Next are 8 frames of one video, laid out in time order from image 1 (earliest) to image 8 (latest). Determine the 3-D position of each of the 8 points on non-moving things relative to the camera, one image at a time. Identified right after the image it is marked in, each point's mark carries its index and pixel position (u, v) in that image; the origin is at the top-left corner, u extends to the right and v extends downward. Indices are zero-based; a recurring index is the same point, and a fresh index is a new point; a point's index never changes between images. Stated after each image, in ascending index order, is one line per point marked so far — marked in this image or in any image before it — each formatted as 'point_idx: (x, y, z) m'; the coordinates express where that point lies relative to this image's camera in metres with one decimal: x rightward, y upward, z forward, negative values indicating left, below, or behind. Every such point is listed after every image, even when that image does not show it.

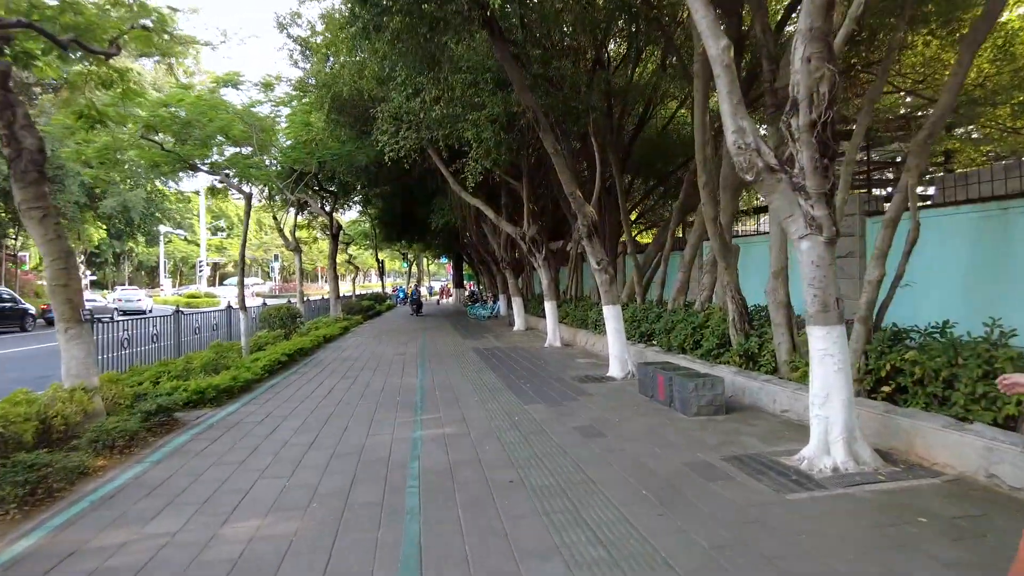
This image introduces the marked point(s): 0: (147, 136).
0: (-6.7, +2.8, +12.2) m
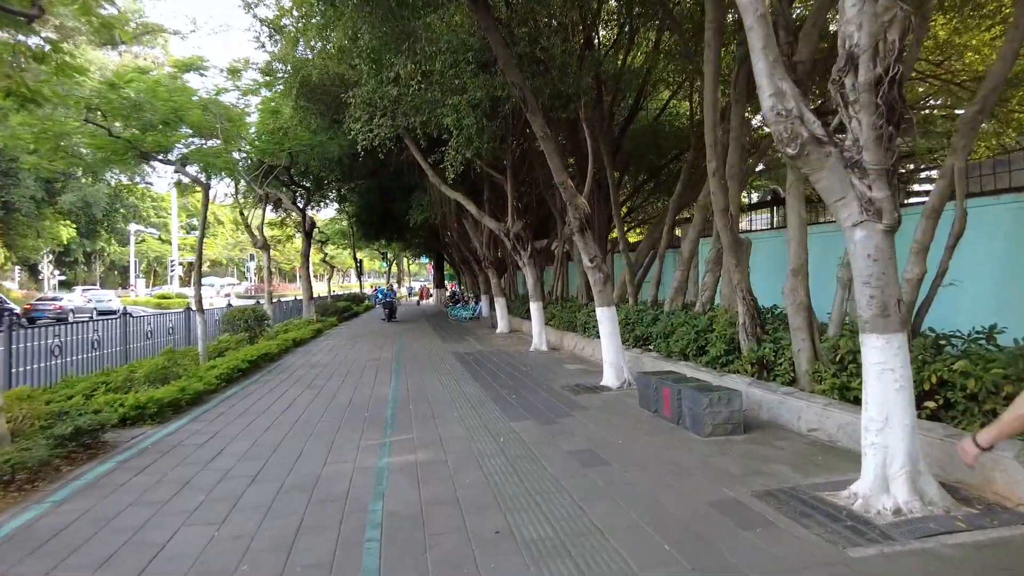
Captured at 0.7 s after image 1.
0: (-7.0, +2.8, +11.0) m
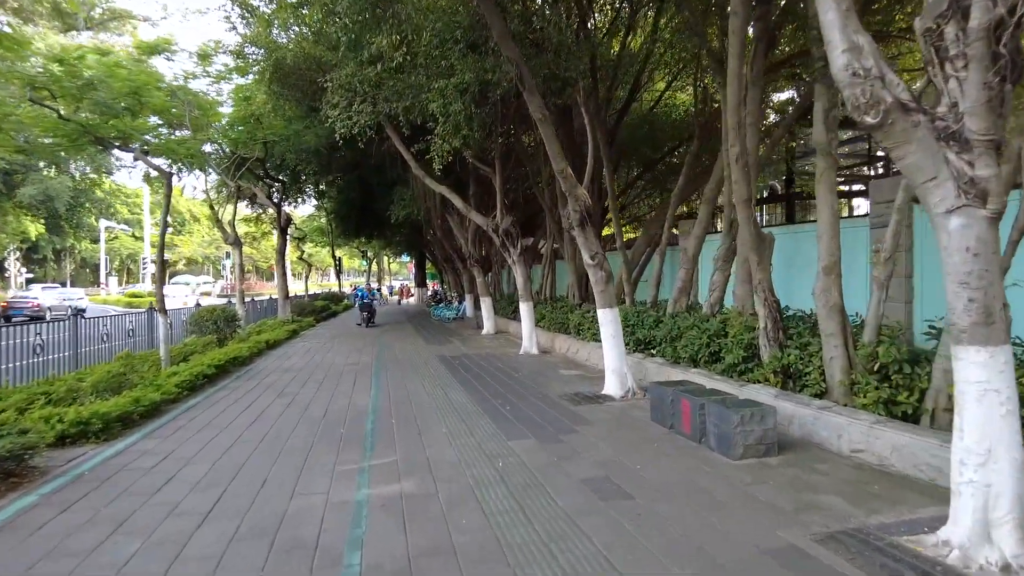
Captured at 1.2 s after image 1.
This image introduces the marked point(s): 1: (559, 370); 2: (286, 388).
0: (-7.1, +2.8, +10.0) m
1: (+0.7, -1.3, +10.4) m
2: (-3.3, -1.5, +9.6) m
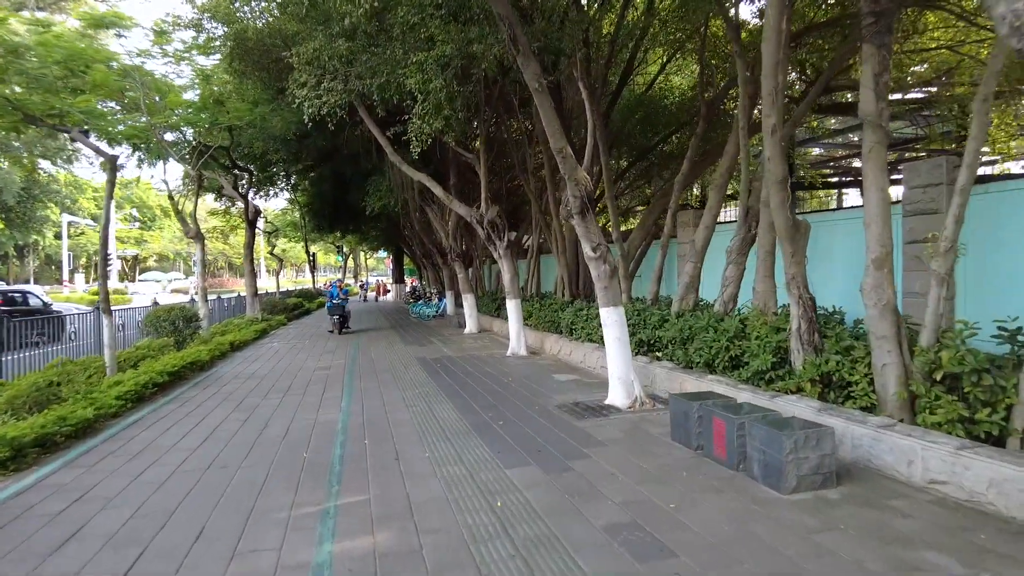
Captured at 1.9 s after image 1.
0: (-7.3, +2.9, +8.8) m
1: (+0.6, -1.2, +9.4) m
2: (-3.4, -1.4, +8.5) m
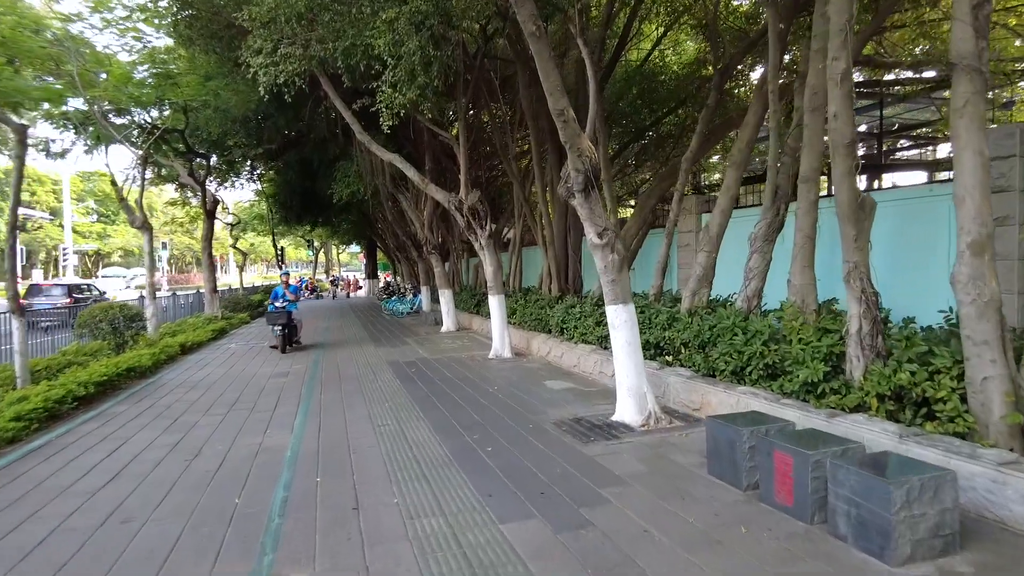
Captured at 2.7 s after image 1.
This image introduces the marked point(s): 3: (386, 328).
0: (-7.5, +2.9, +7.3) m
1: (+0.4, -1.2, +8.2) m
2: (-3.6, -1.4, +7.2) m
3: (-3.4, -1.1, +17.6) m
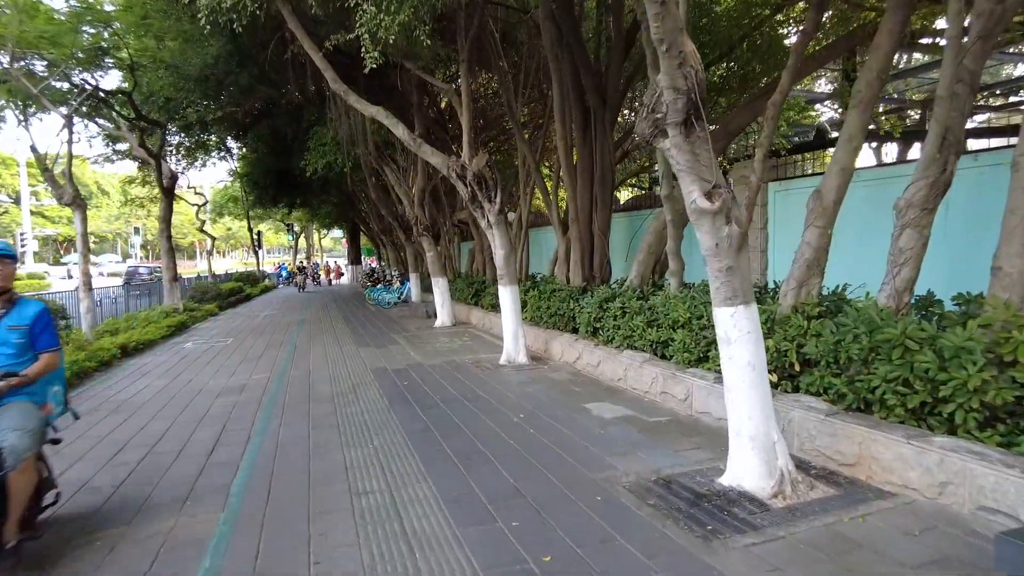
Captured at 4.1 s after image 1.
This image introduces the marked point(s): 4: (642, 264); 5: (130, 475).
0: (-7.2, +2.9, +4.9) m
1: (+0.6, -1.1, +6.1) m
2: (-3.3, -1.3, +5.0) m
3: (-3.3, -0.8, +15.4) m
4: (+1.7, +0.3, +8.7) m
5: (-2.7, -1.3, +4.6) m
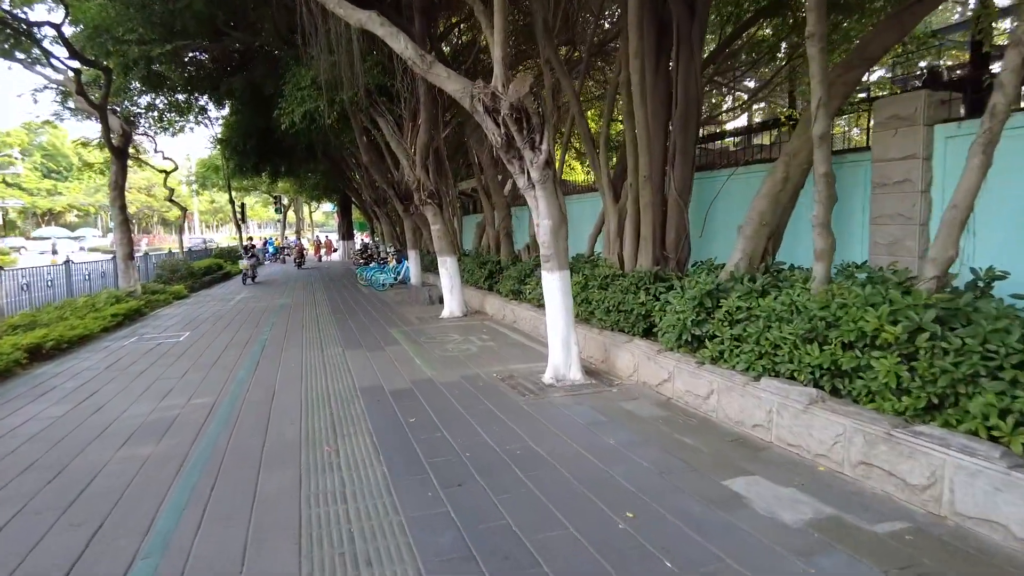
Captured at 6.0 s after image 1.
0: (-6.7, +3.0, +2.1) m
1: (+1.1, -1.0, +3.6) m
2: (-2.8, -1.3, +2.4) m
3: (-2.9, -0.4, +12.8) m
4: (+2.2, +0.4, +6.2) m
5: (-2.2, -1.3, +2.0) m
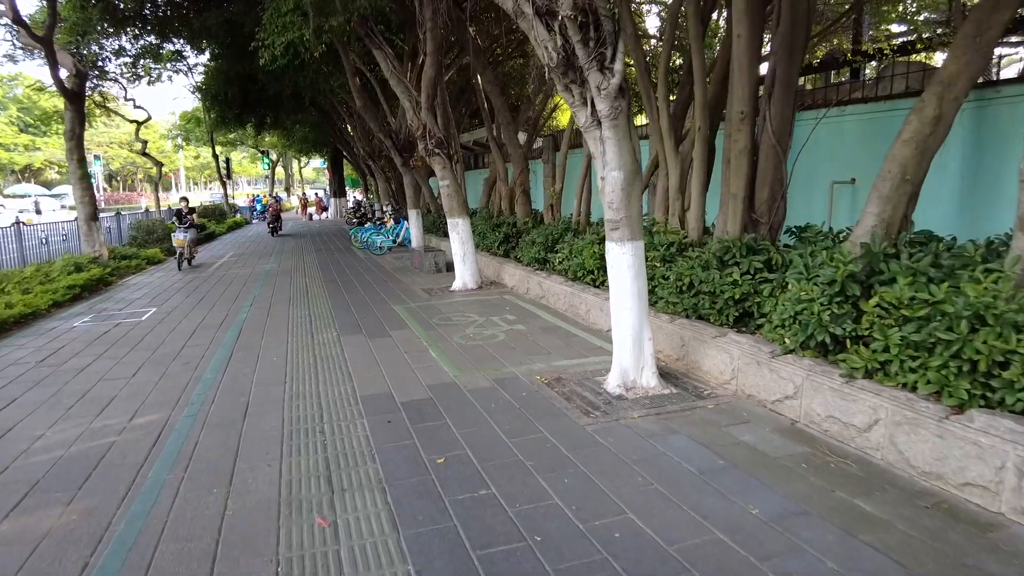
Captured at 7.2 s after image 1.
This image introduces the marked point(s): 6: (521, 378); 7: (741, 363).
0: (-6.3, +2.8, +0.3) m
1: (+1.5, -1.0, +2.1) m
2: (-2.4, -1.4, +0.9) m
3: (-2.6, +0.2, +11.2) m
4: (+2.6, +0.6, +4.6) m
5: (-1.8, -1.4, +0.5) m
6: (+0.1, -0.7, +4.9) m
7: (+1.5, -0.5, +4.3) m
